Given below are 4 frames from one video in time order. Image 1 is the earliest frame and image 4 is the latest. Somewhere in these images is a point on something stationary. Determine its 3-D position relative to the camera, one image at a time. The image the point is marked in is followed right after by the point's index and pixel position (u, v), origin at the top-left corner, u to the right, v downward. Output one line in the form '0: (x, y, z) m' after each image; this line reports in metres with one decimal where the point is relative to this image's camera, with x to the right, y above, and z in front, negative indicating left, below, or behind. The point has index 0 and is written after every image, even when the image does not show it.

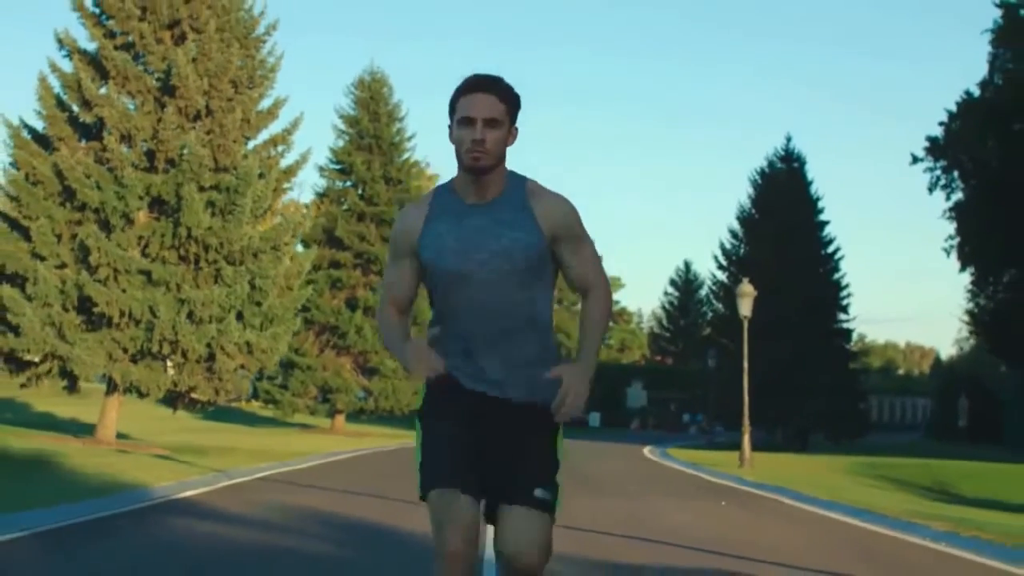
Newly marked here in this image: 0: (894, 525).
0: (+4.3, -2.7, +15.9) m
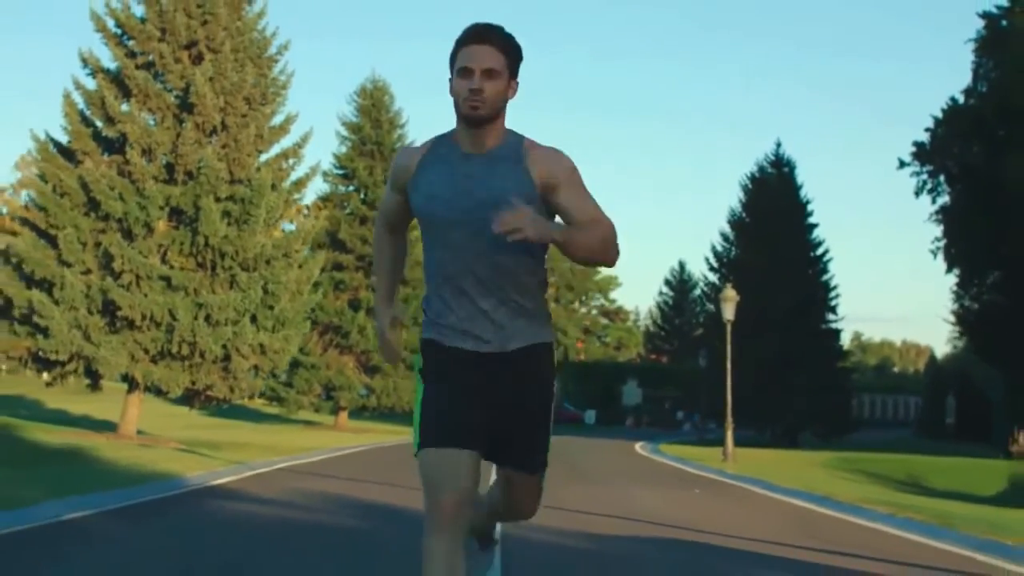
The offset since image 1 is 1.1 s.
0: (+4.2, -2.8, +17.8) m
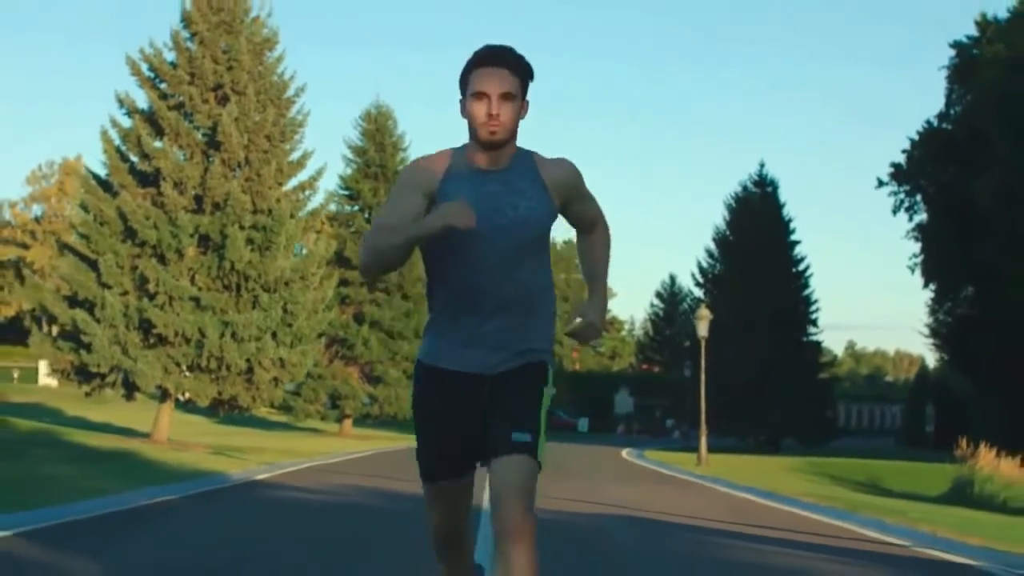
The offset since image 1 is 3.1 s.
0: (+4.1, -3.2, +21.3) m
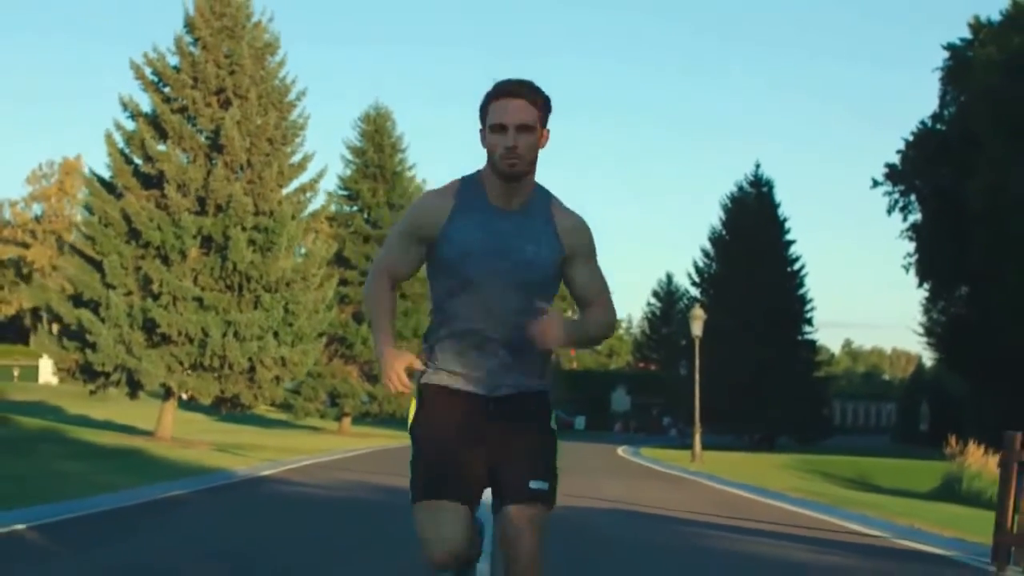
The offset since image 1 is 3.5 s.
0: (+4.1, -3.2, +21.9) m
